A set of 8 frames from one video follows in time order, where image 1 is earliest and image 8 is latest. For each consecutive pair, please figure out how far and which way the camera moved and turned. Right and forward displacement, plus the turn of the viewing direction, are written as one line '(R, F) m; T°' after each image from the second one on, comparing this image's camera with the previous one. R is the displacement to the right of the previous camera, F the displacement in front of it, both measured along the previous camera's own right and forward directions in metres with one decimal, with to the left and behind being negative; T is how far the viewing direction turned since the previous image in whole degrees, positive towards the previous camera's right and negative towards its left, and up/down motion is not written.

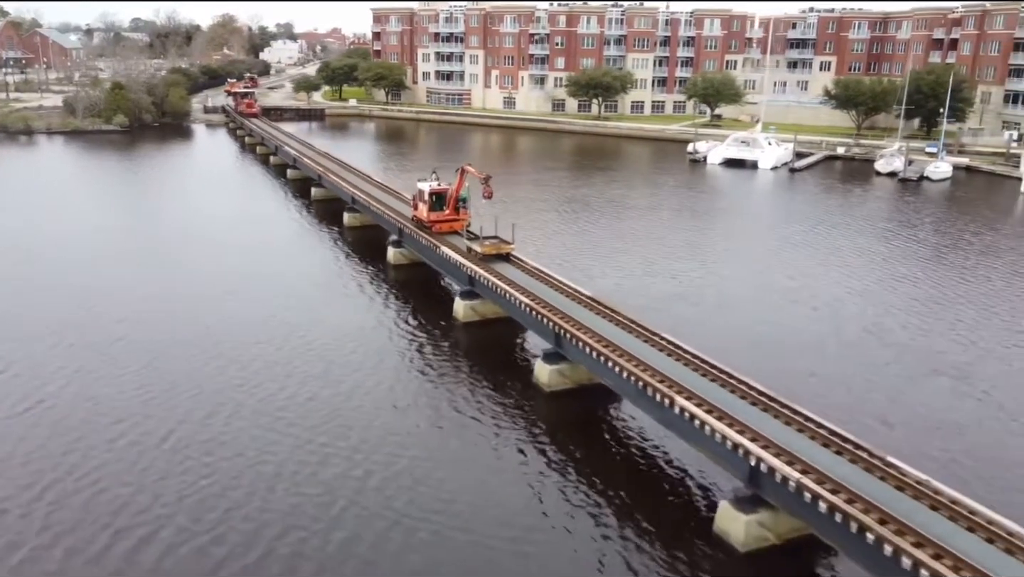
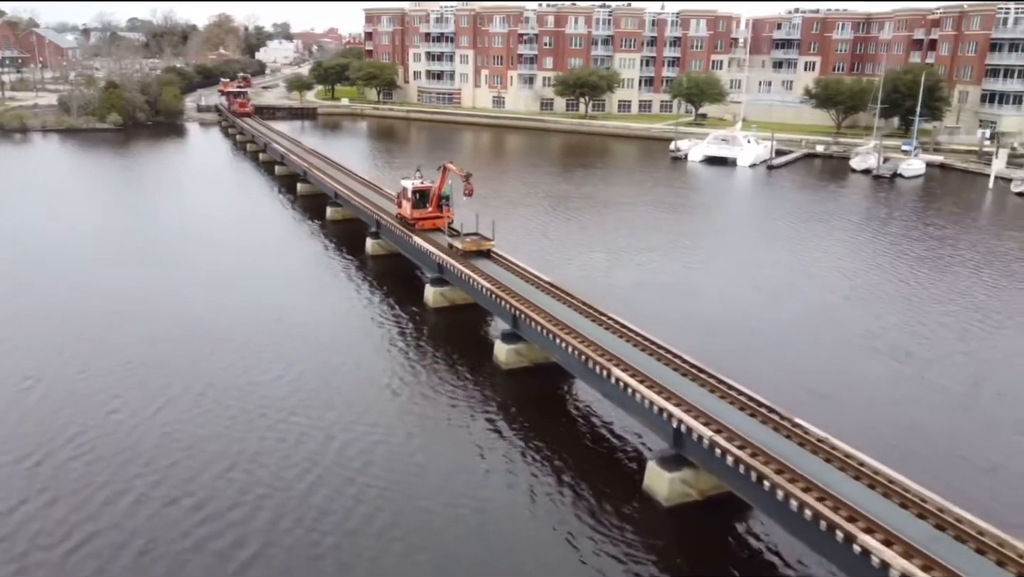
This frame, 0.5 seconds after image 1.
(+1.0, -1.3) m; 0°
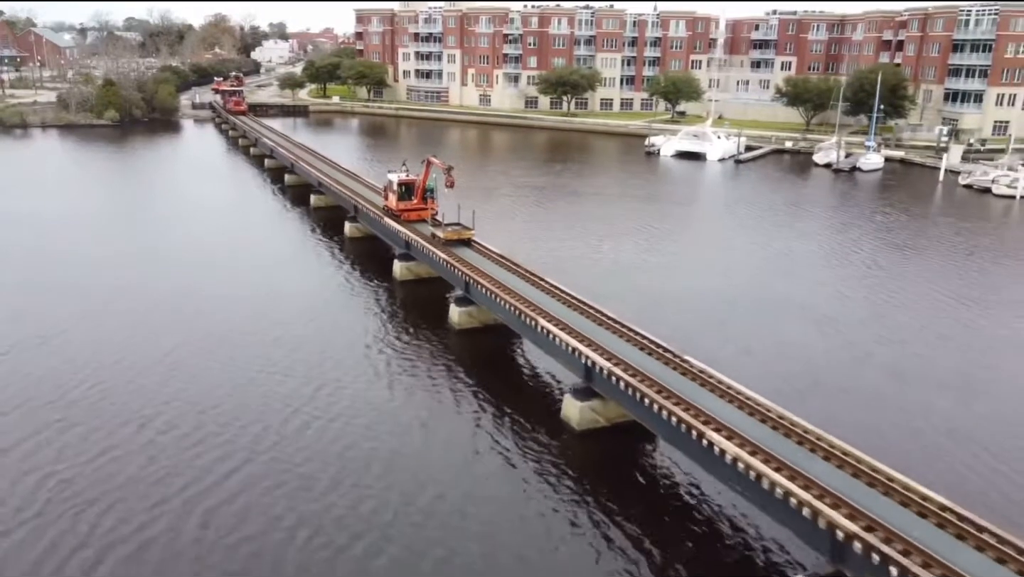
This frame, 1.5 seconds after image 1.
(+1.3, -2.8) m; 0°
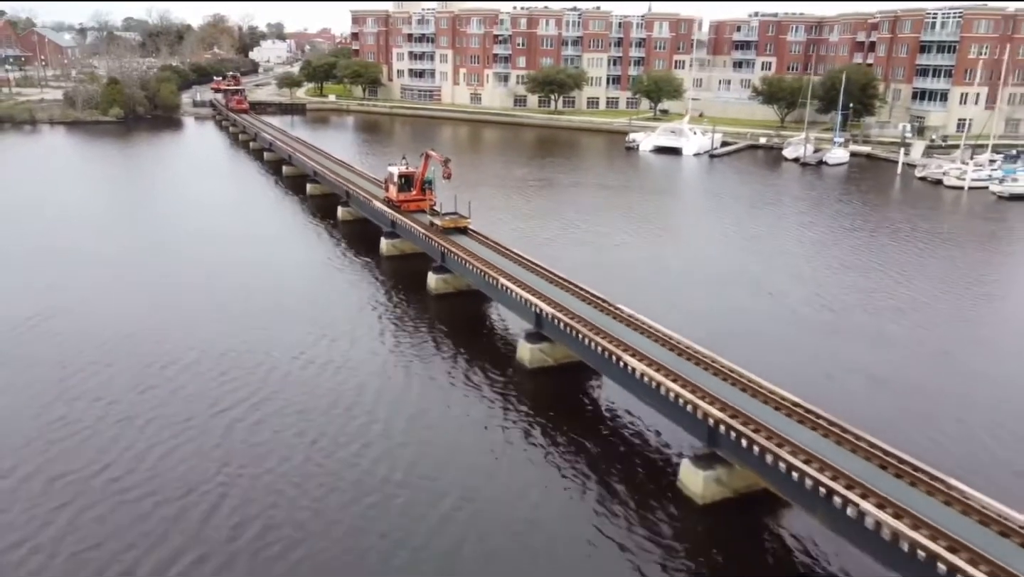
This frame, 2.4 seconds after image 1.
(+0.9, -3.3) m; 0°
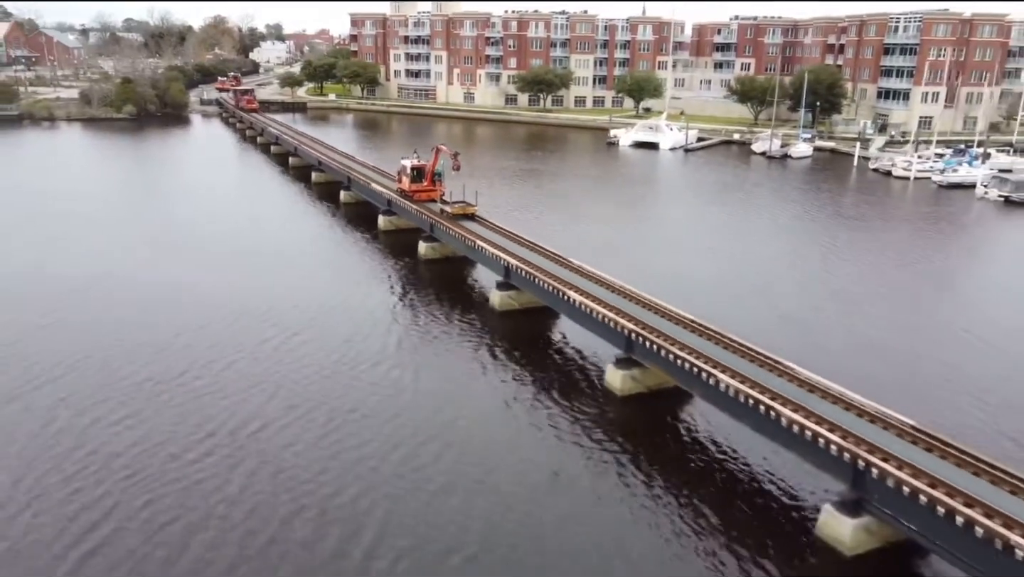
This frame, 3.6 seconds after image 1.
(+0.8, -4.8) m; 0°
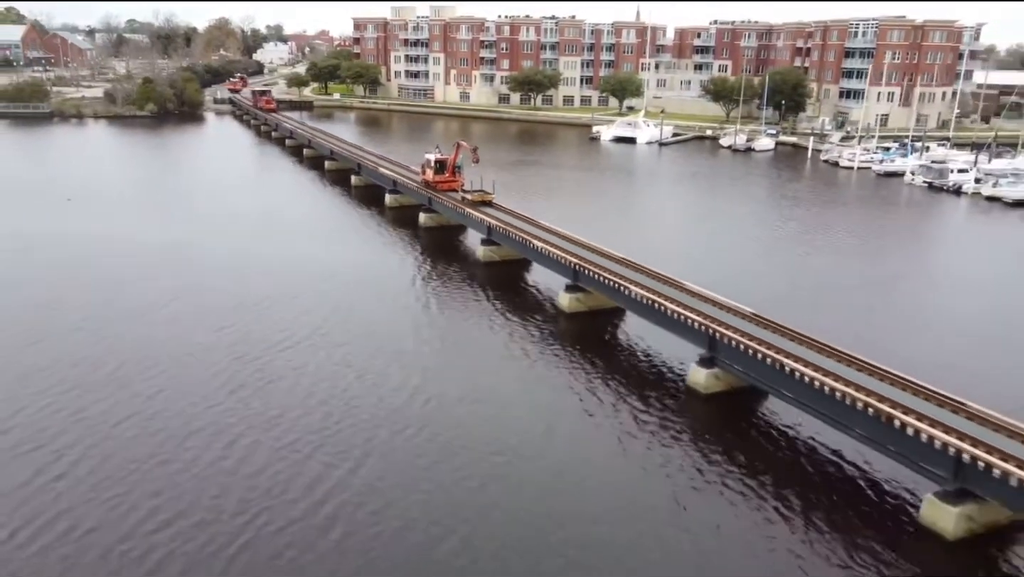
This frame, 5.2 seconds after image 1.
(+0.7, -6.9) m; 0°
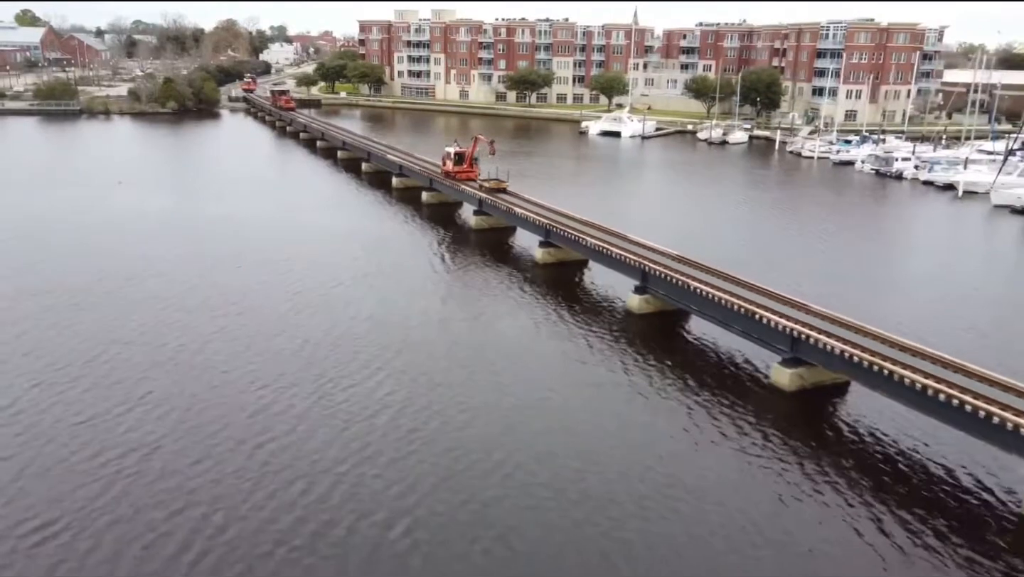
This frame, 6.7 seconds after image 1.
(+0.7, -6.5) m; 0°
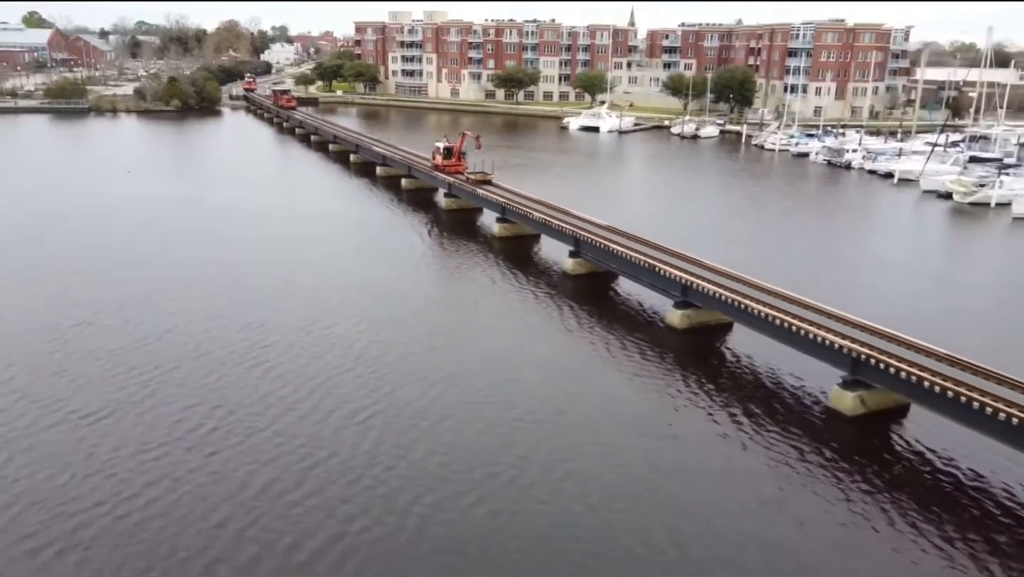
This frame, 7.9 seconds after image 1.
(+1.9, -4.8) m; 0°
